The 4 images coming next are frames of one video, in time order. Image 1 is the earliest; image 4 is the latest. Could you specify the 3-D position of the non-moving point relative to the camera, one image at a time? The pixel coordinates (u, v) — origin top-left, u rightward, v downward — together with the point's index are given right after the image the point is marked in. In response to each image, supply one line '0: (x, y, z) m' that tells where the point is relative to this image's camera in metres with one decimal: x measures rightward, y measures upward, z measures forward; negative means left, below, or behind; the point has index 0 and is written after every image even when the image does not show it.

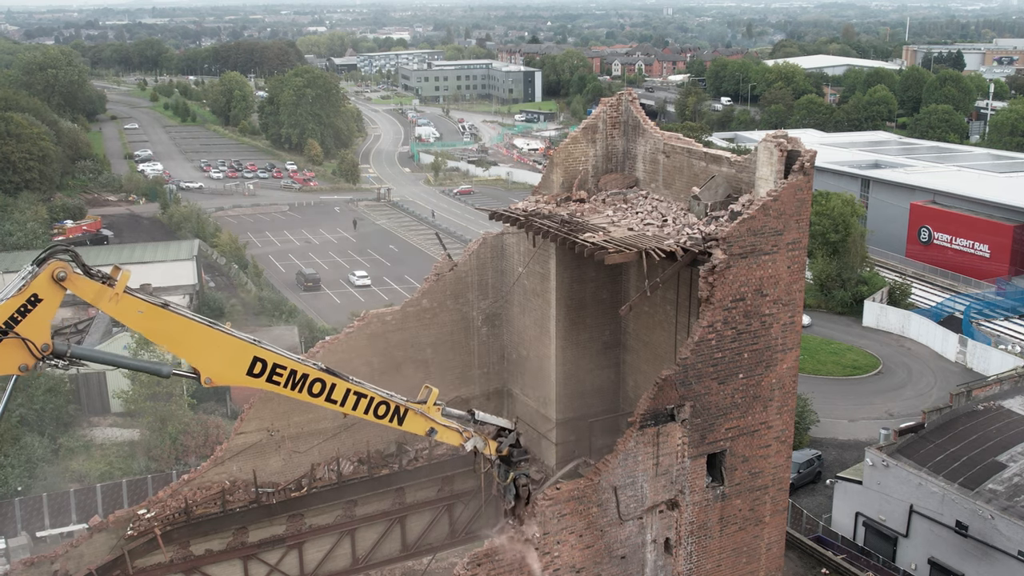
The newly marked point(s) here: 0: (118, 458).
0: (-7.4, -3.1, +16.7) m
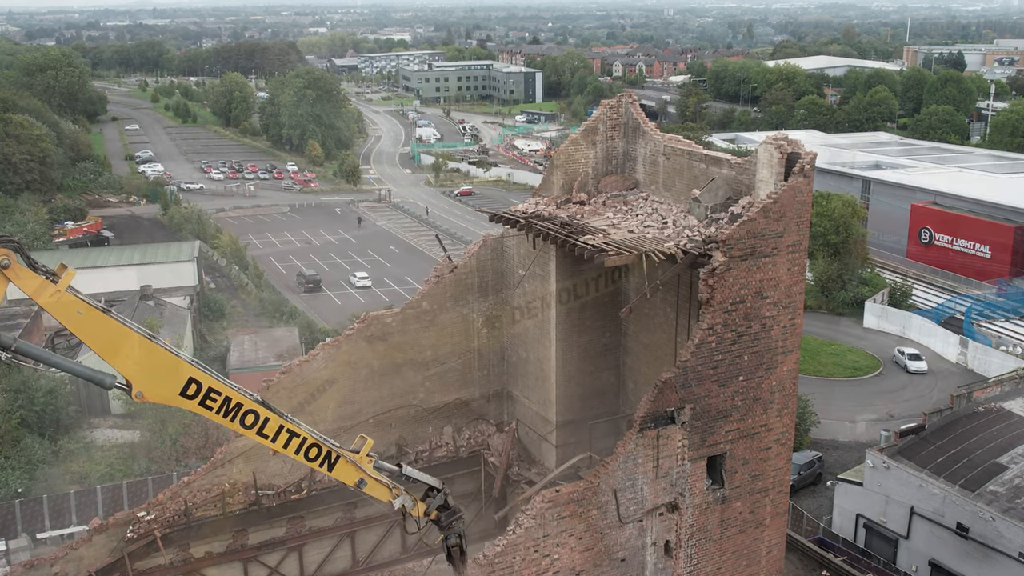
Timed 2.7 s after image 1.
0: (-7.4, -3.1, +16.7) m
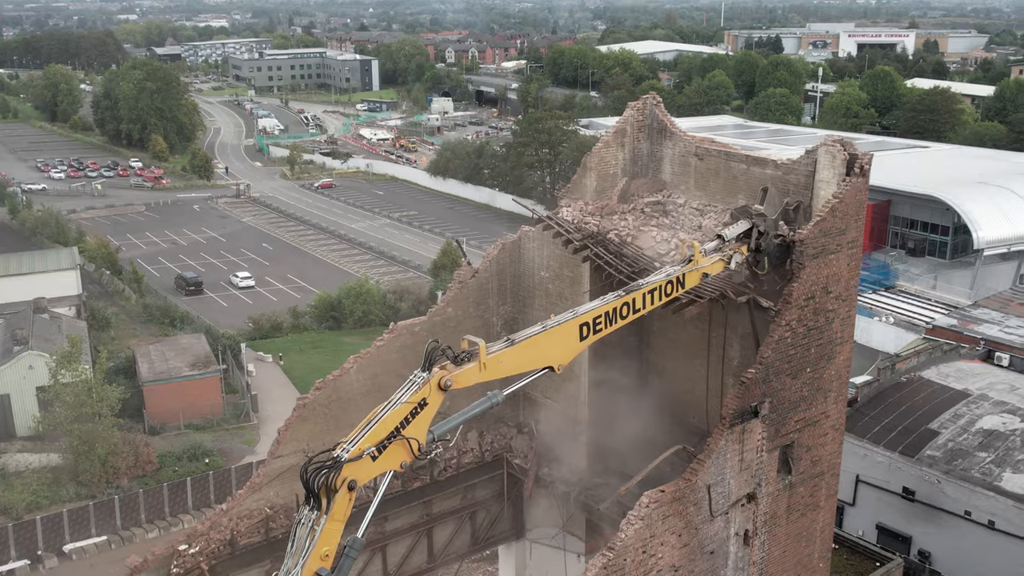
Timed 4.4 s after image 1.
0: (-8.1, -3.4, +15.6) m
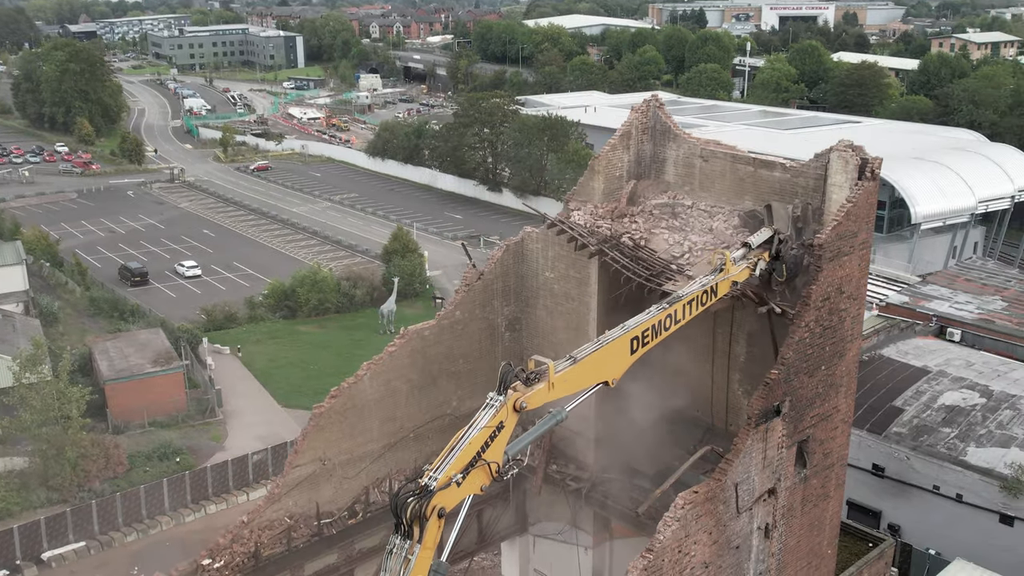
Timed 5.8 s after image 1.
0: (-8.4, -3.5, +15.3) m
